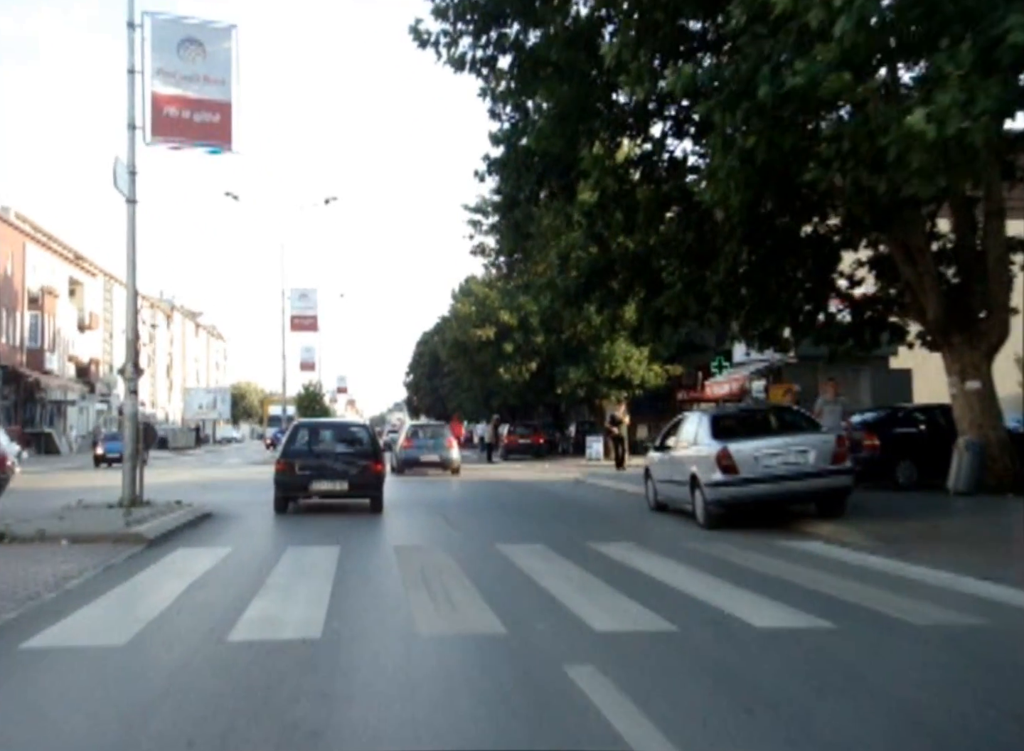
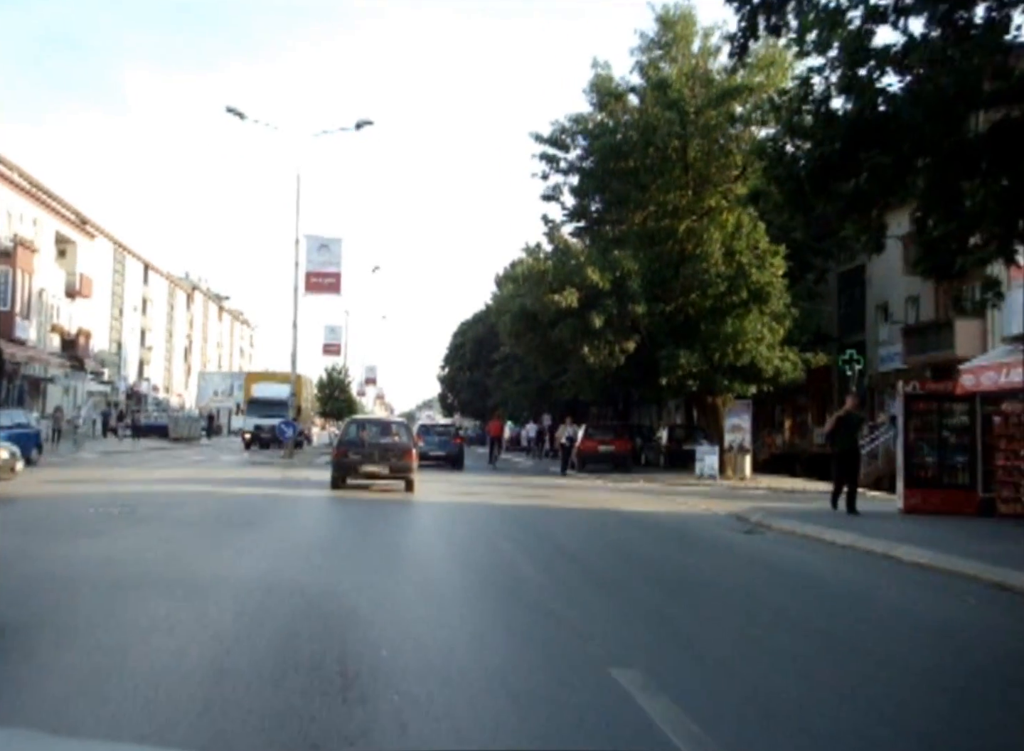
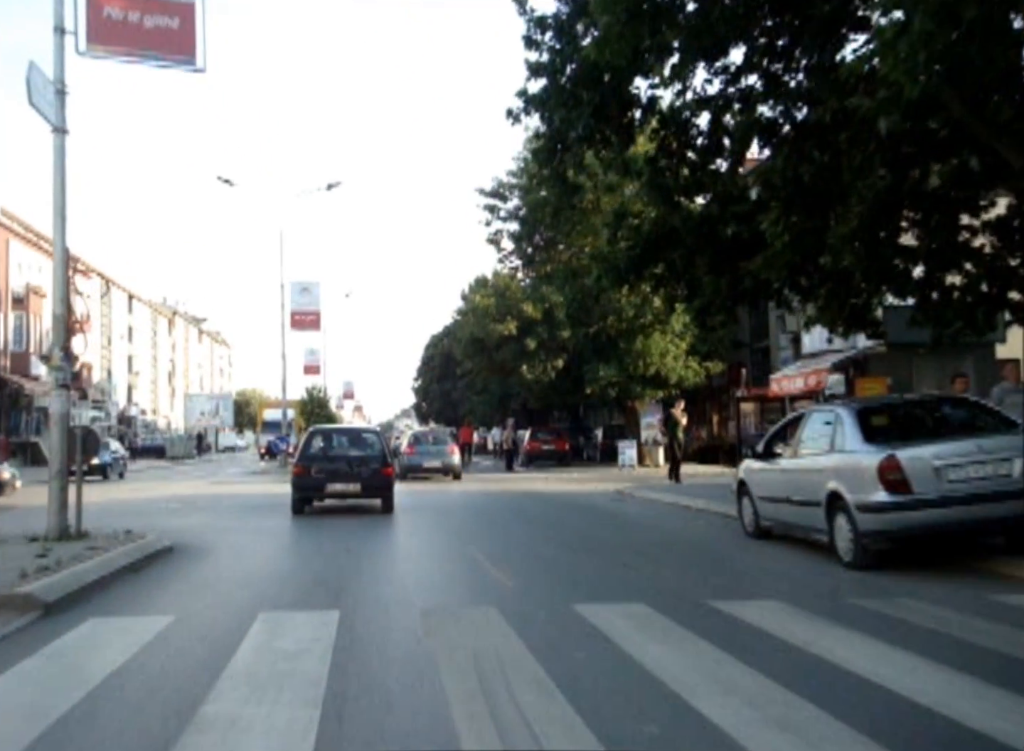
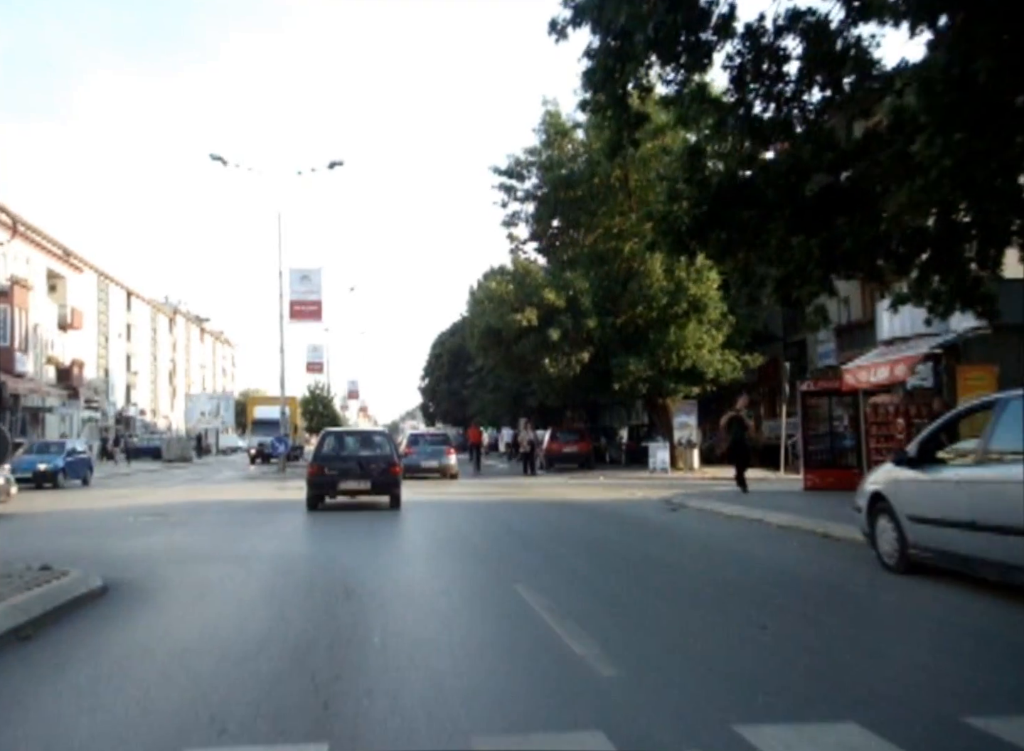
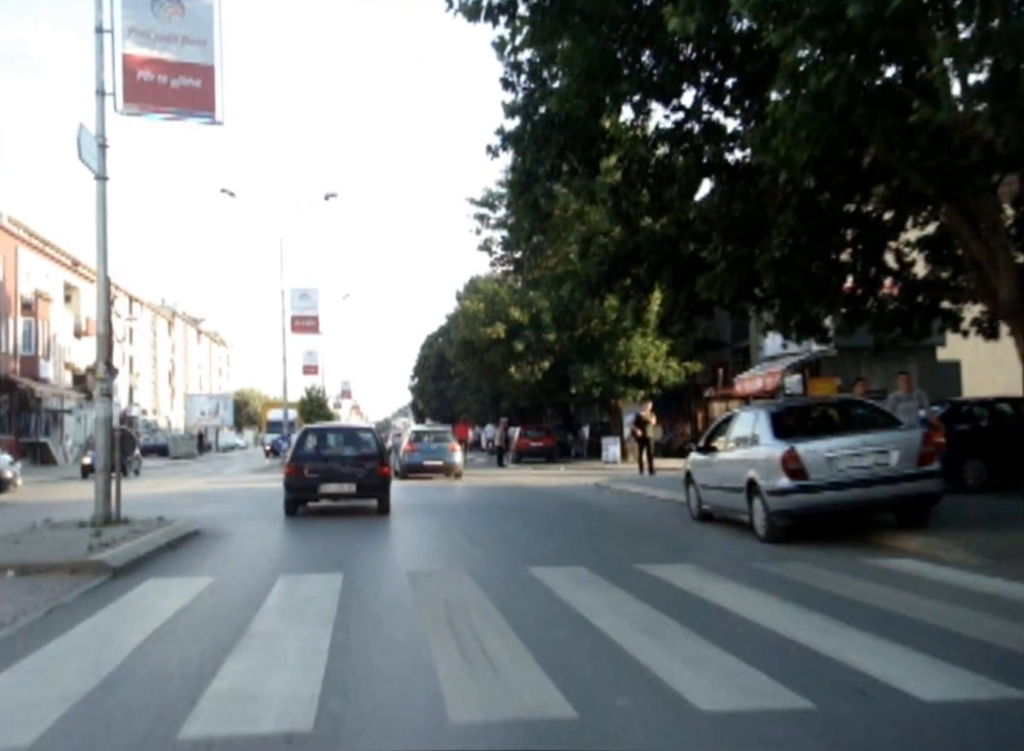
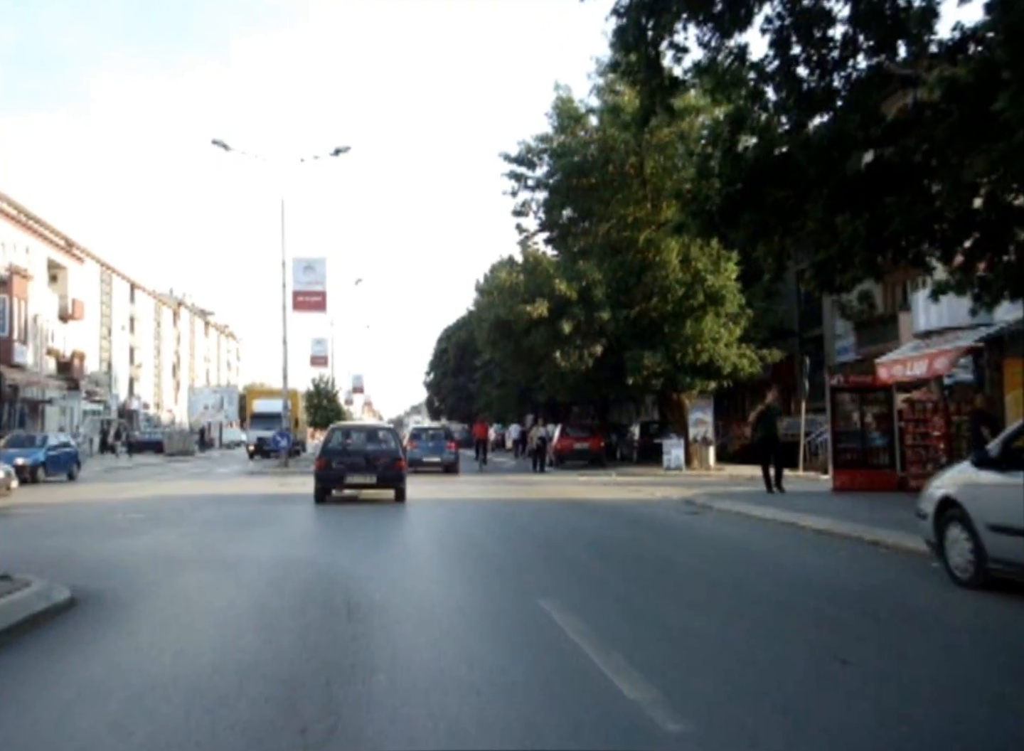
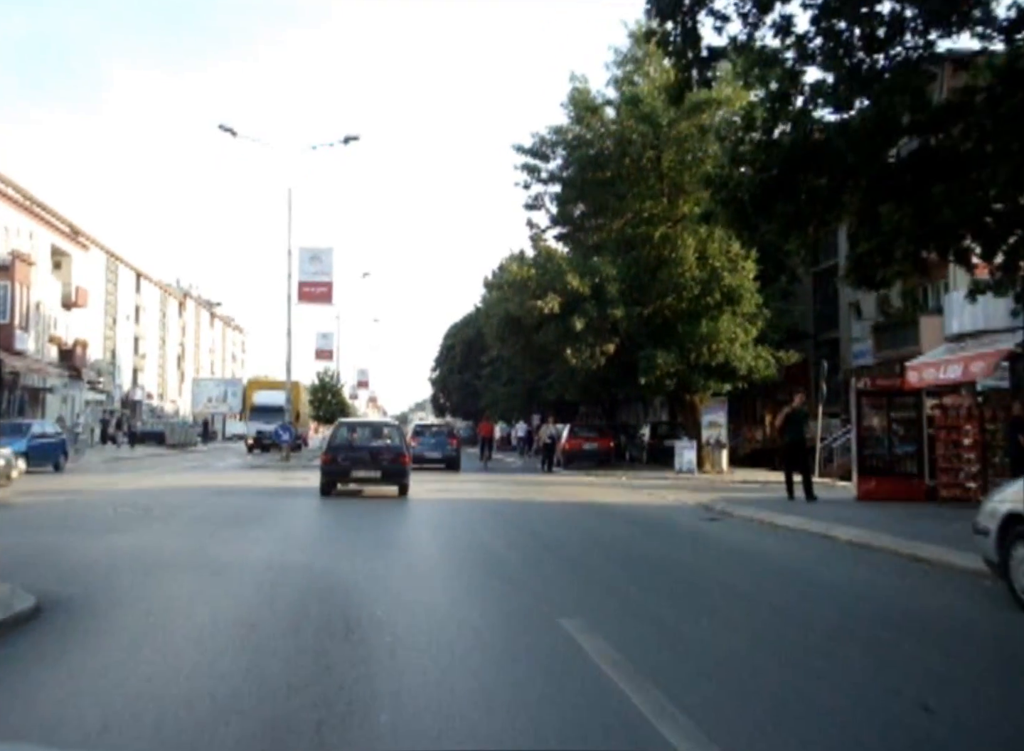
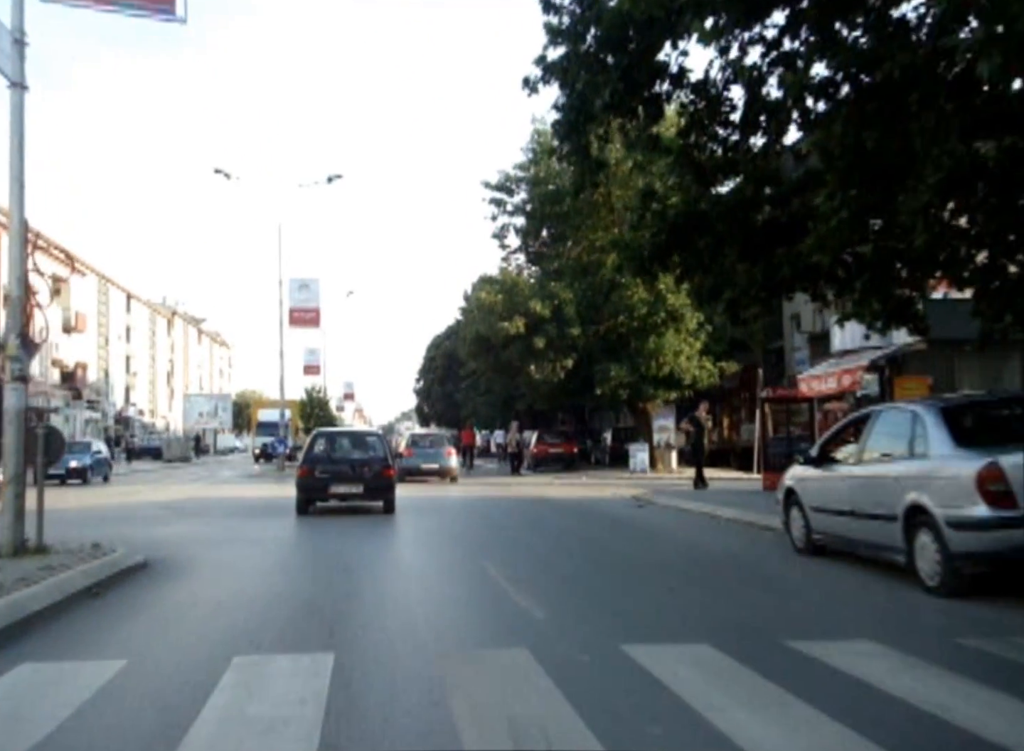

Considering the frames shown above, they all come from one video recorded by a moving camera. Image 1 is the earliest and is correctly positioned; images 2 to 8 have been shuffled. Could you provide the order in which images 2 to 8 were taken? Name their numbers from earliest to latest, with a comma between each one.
5, 3, 8, 4, 6, 7, 2
